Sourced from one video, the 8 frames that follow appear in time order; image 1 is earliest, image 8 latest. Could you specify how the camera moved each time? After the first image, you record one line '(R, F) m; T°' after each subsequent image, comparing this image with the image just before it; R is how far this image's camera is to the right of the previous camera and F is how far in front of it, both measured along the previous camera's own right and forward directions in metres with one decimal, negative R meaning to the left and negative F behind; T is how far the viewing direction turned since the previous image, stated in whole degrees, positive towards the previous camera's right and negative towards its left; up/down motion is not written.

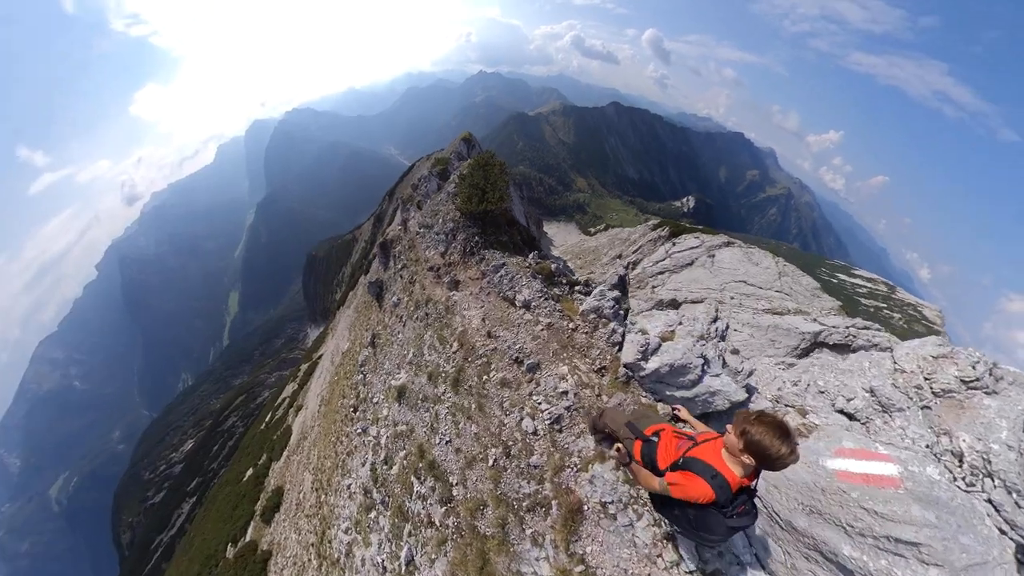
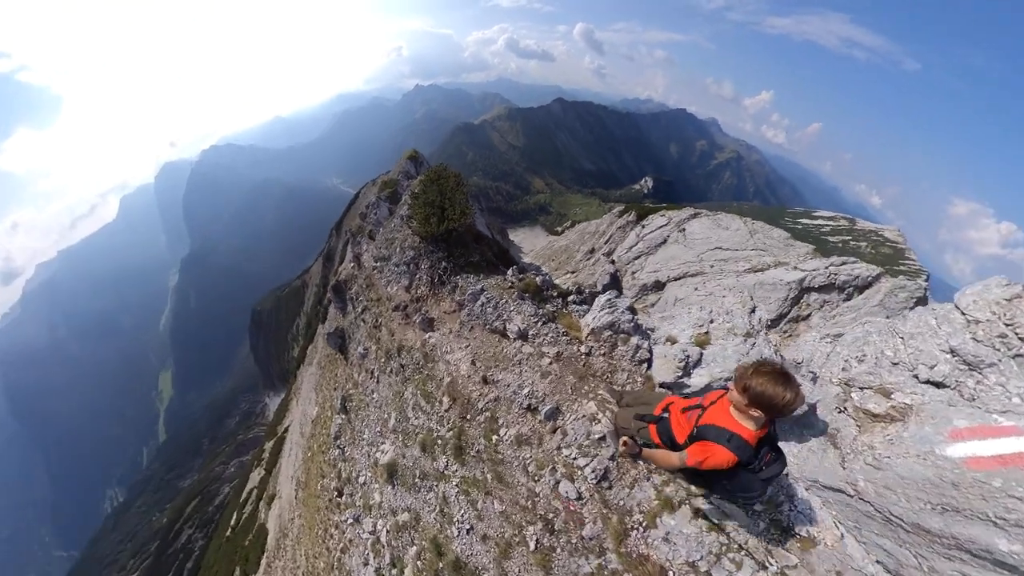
(-1.5, +3.1) m; +6°
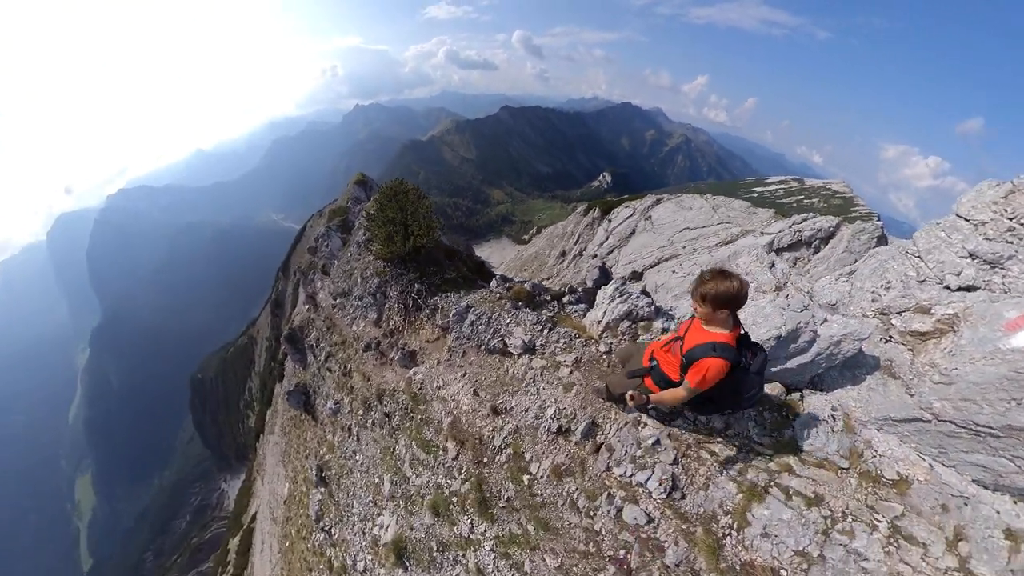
(-1.6, +2.3) m; +7°
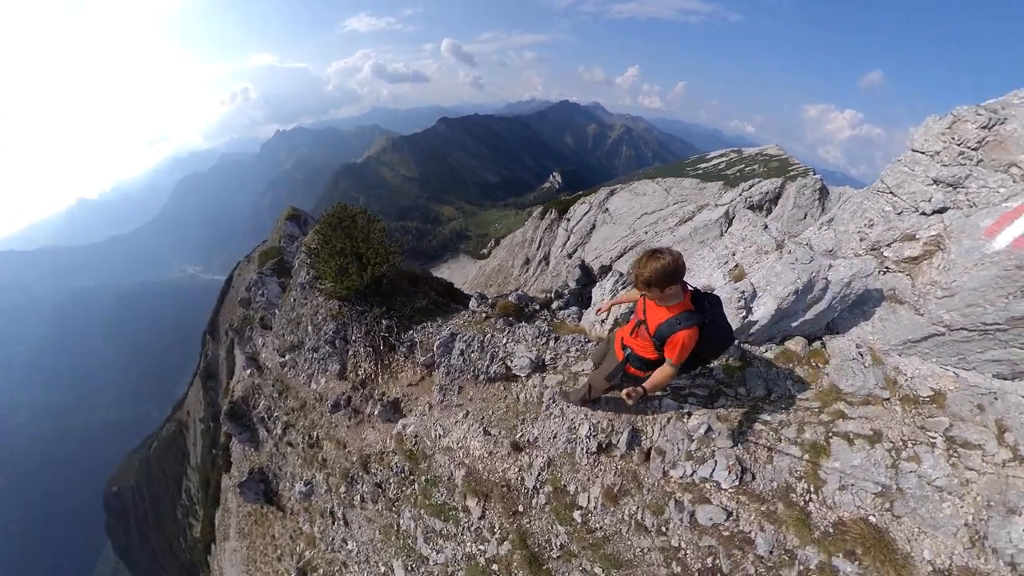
(-1.8, +2.3) m; +8°
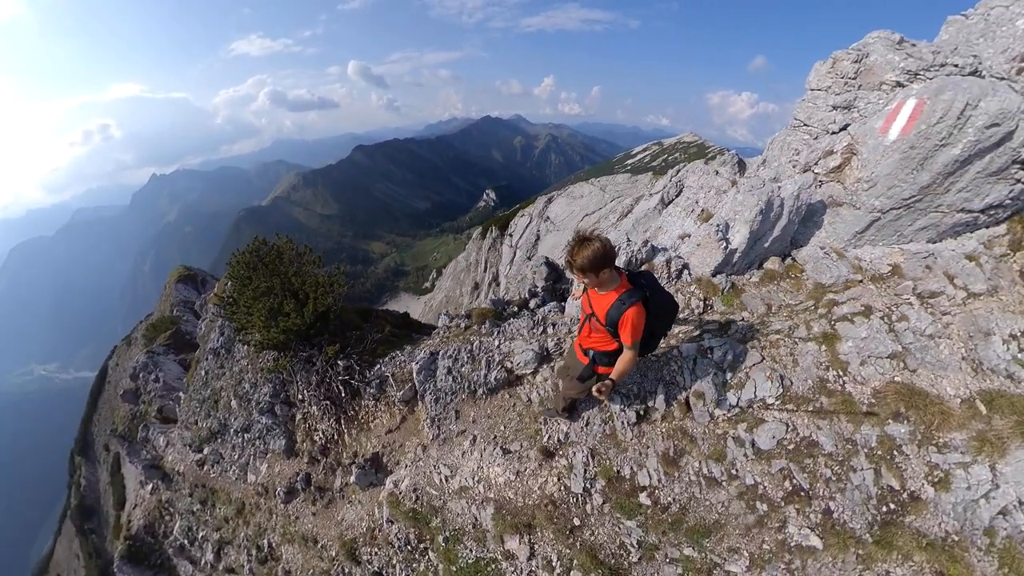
(-0.4, +2.1) m; +9°
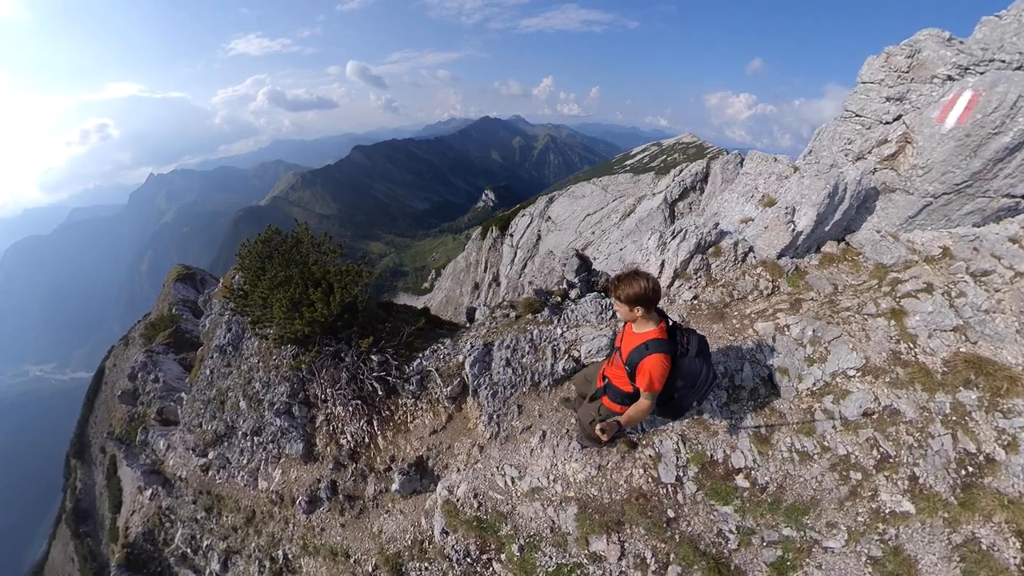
(-2.8, +0.2) m; +3°
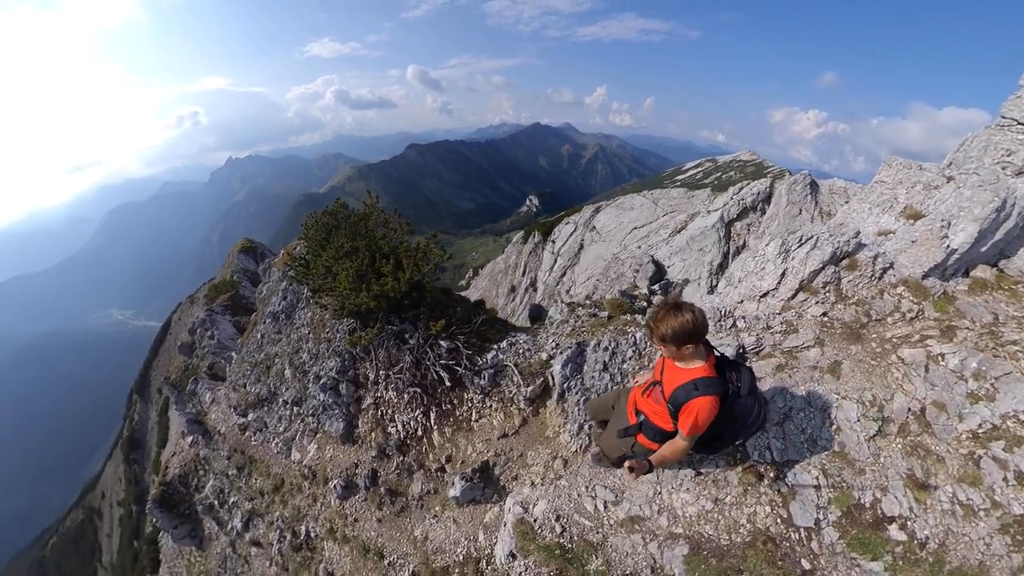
(-2.6, +0.6) m; -3°
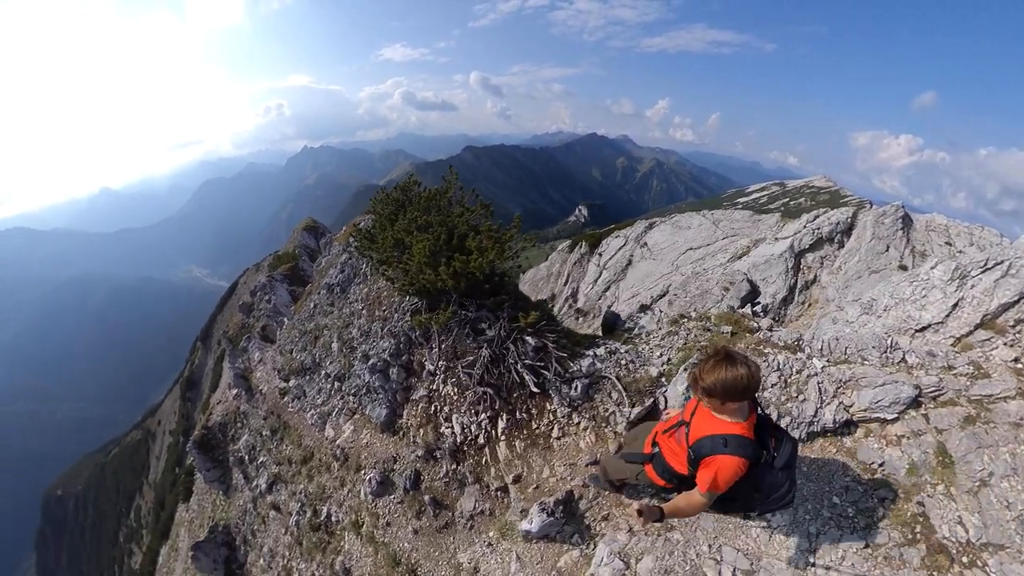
(-1.8, +0.5) m; -5°
